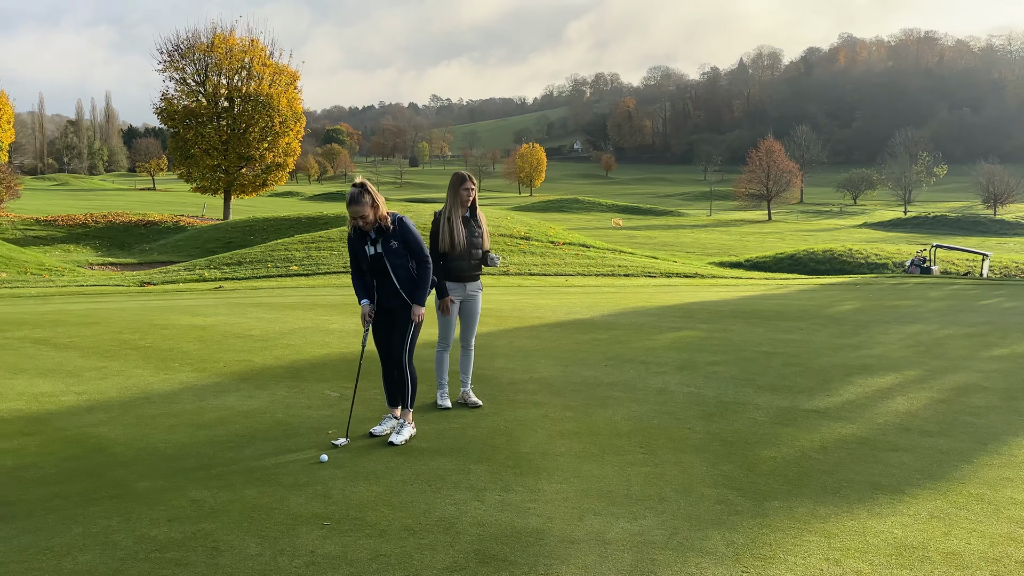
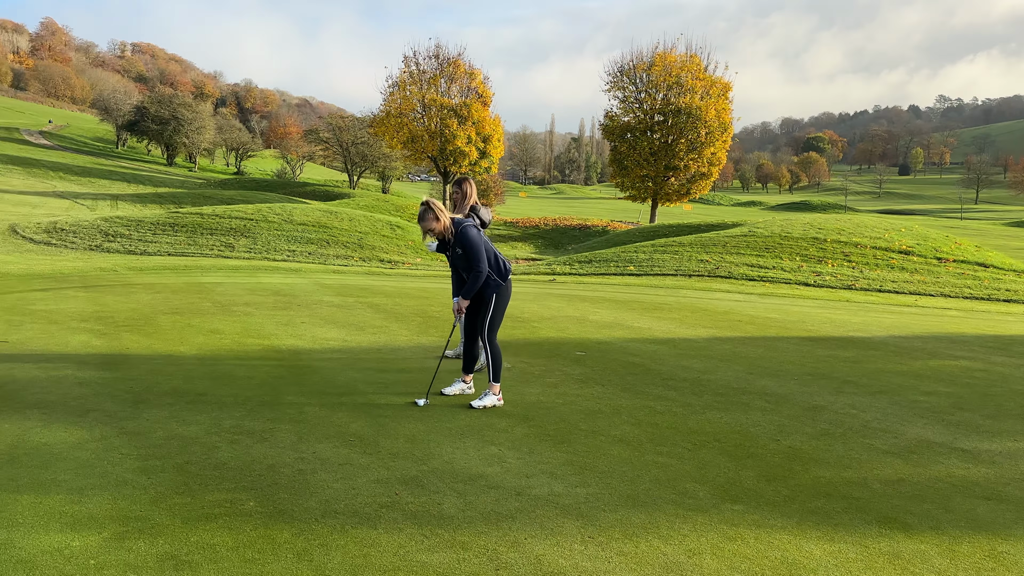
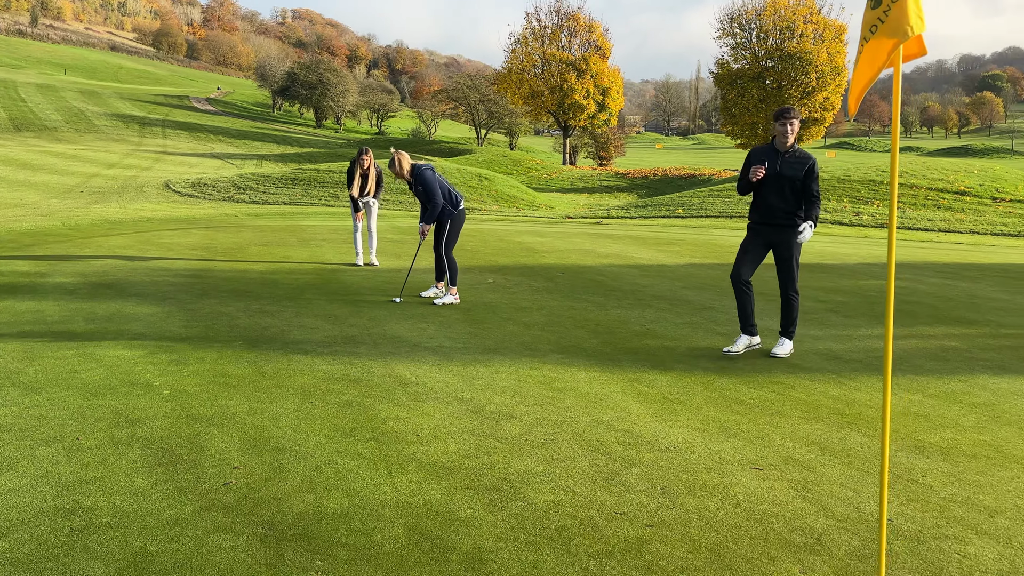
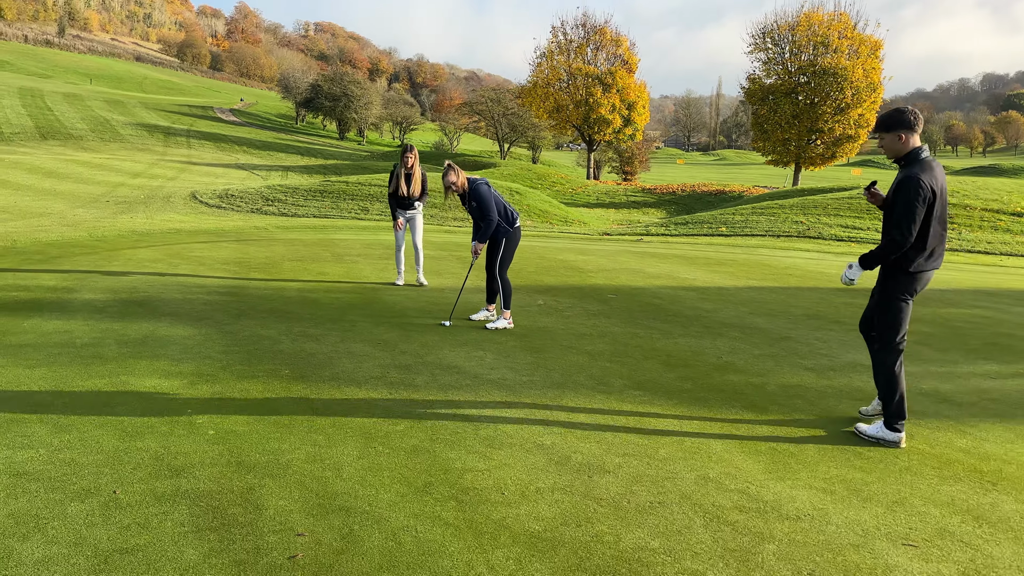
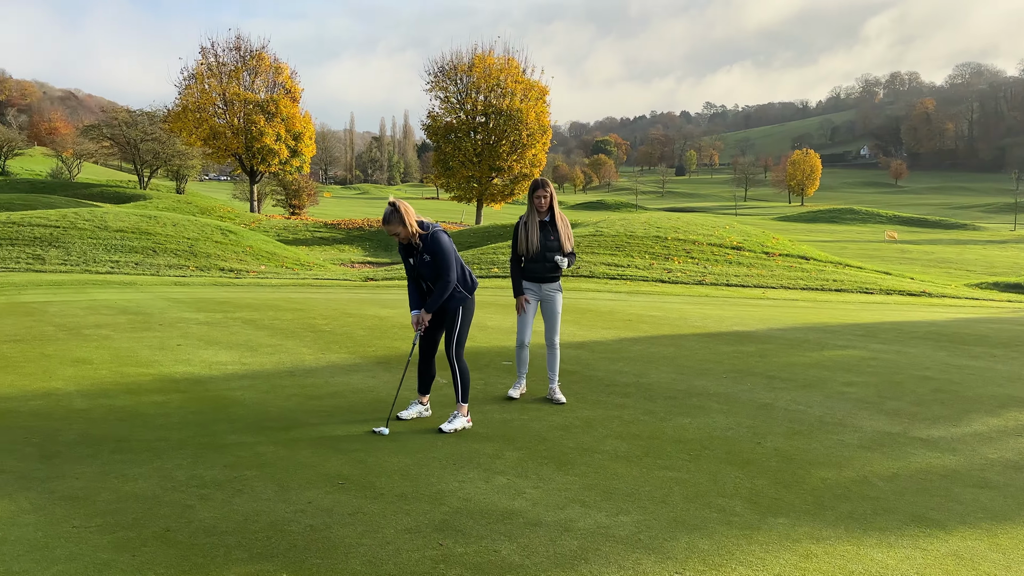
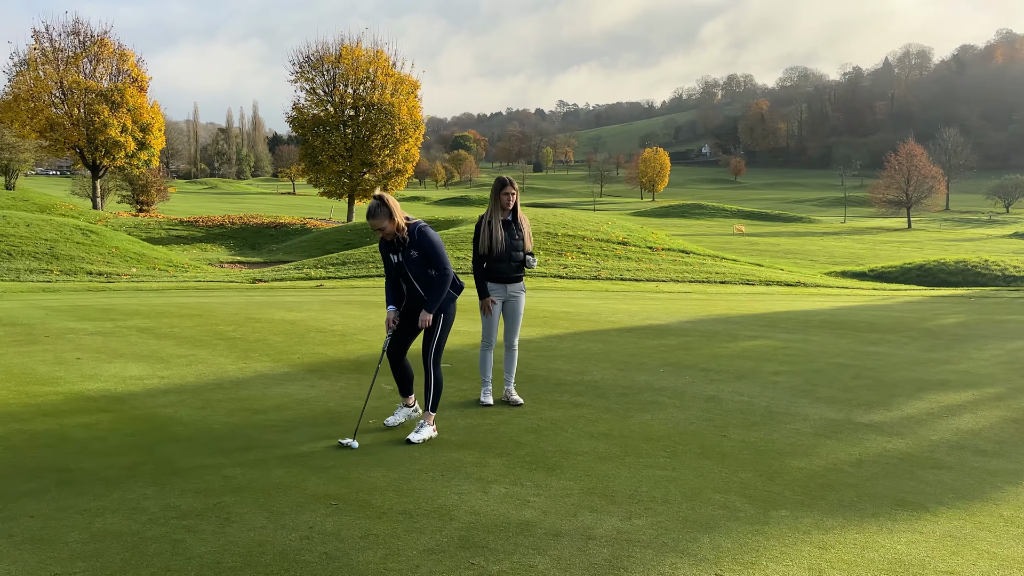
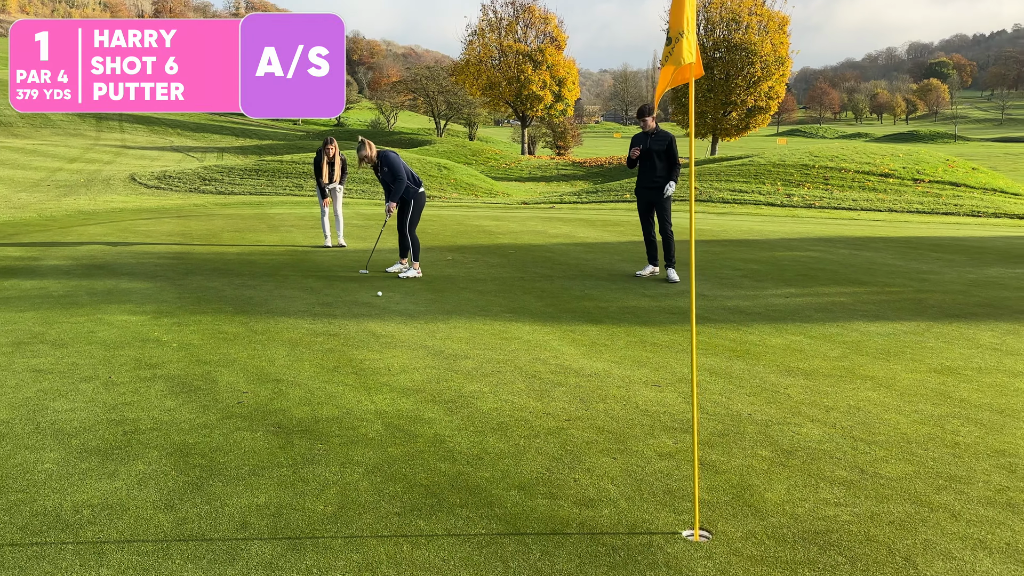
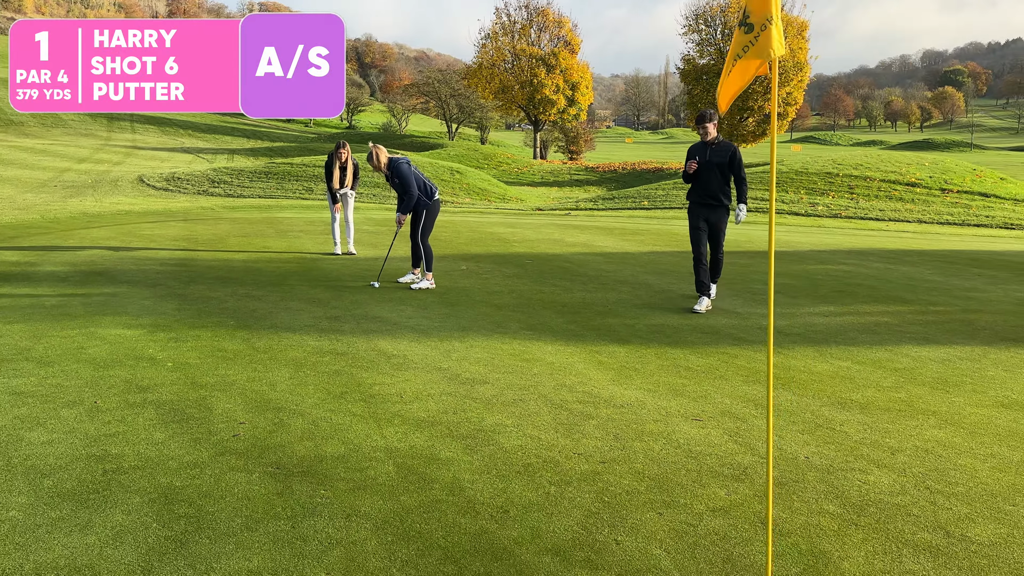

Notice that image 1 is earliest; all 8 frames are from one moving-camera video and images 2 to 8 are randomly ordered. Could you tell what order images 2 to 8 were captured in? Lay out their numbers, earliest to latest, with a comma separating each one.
6, 5, 2, 4, 3, 8, 7
